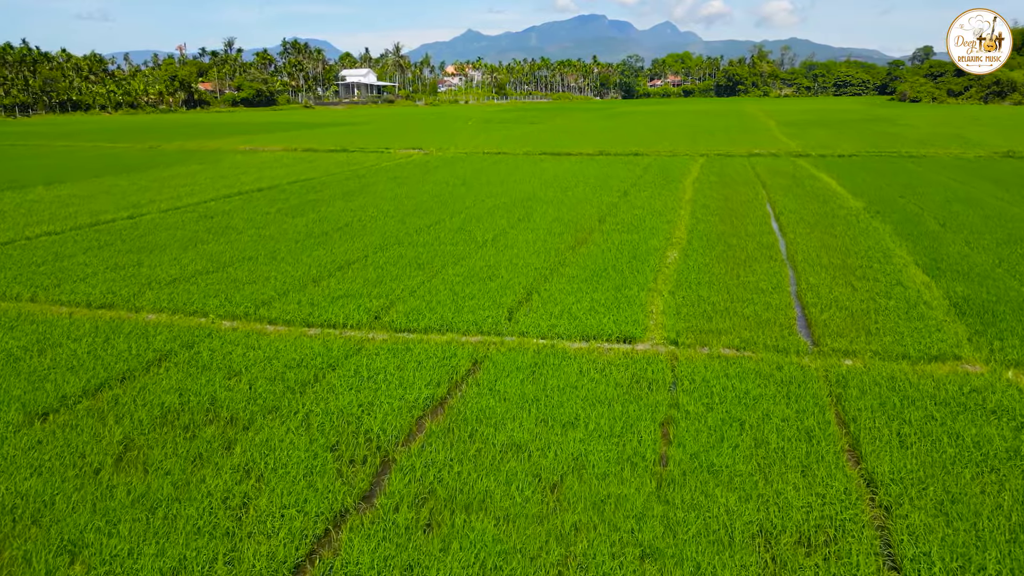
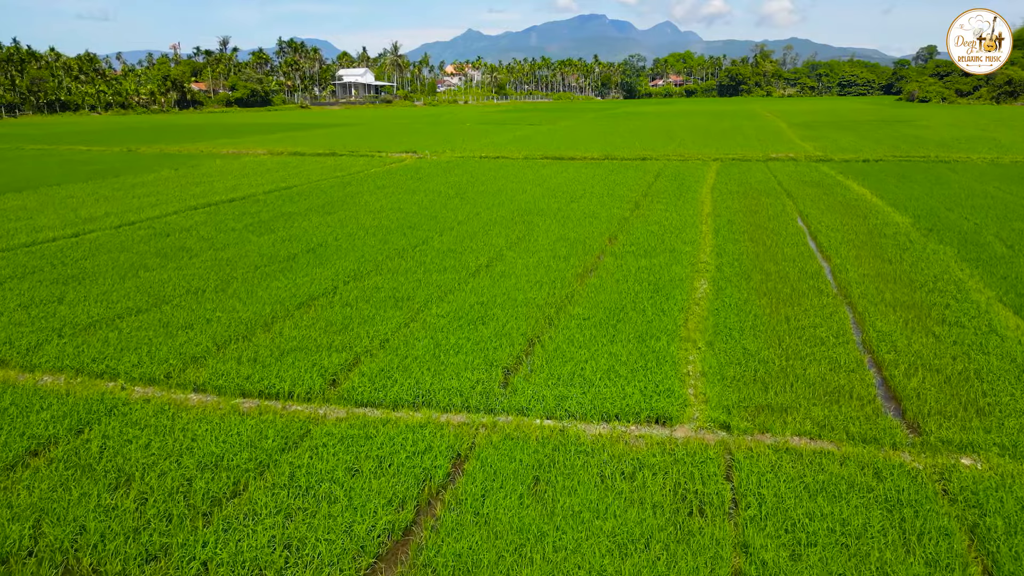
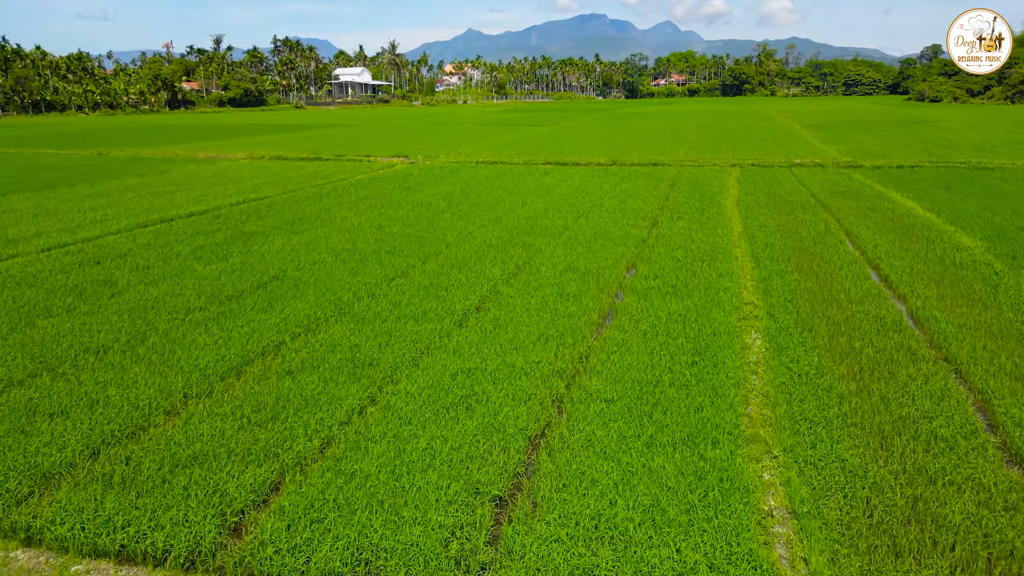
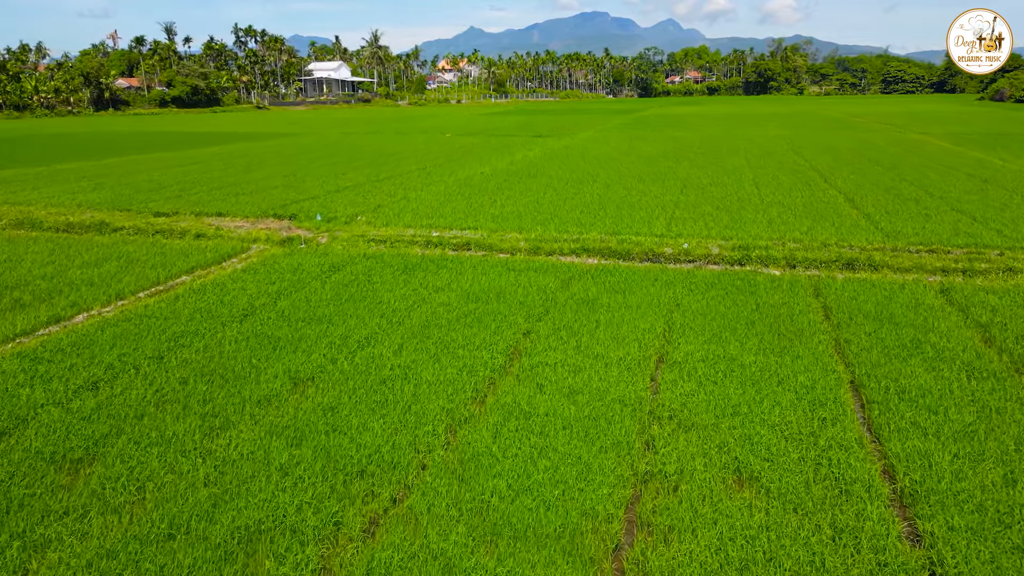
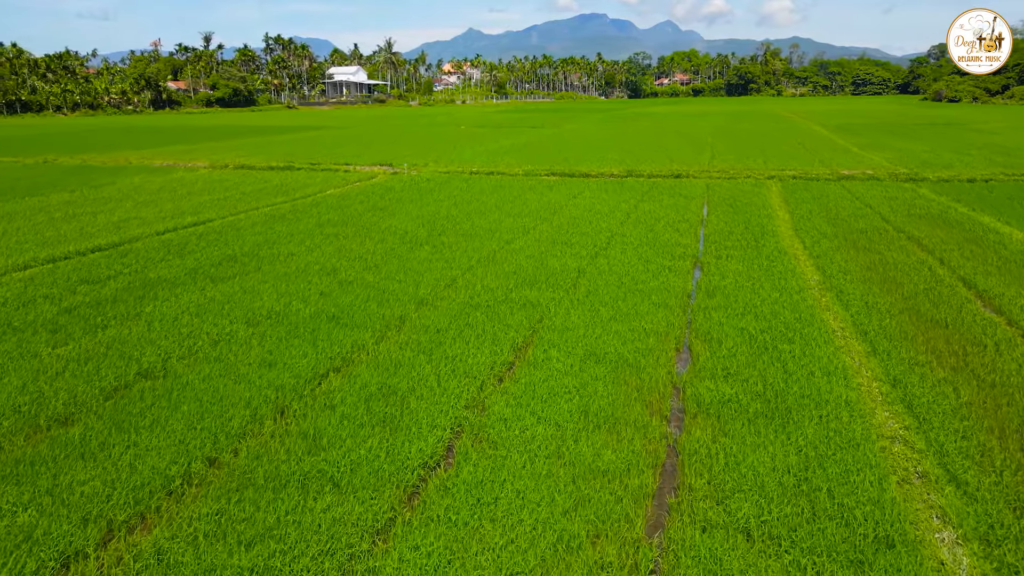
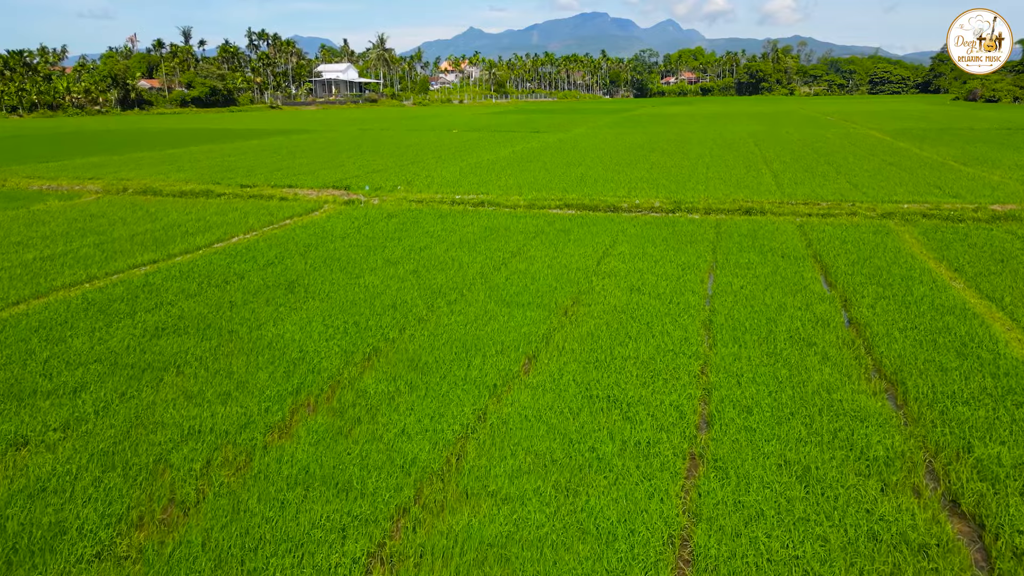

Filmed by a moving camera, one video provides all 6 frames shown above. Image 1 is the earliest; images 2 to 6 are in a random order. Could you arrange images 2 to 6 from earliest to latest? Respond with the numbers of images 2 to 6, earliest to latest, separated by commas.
2, 3, 5, 6, 4
